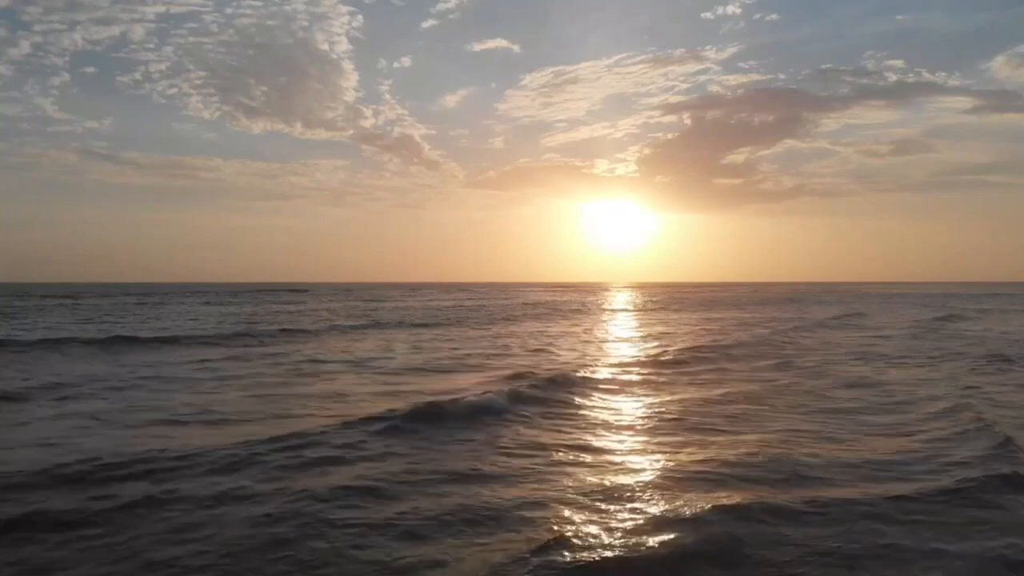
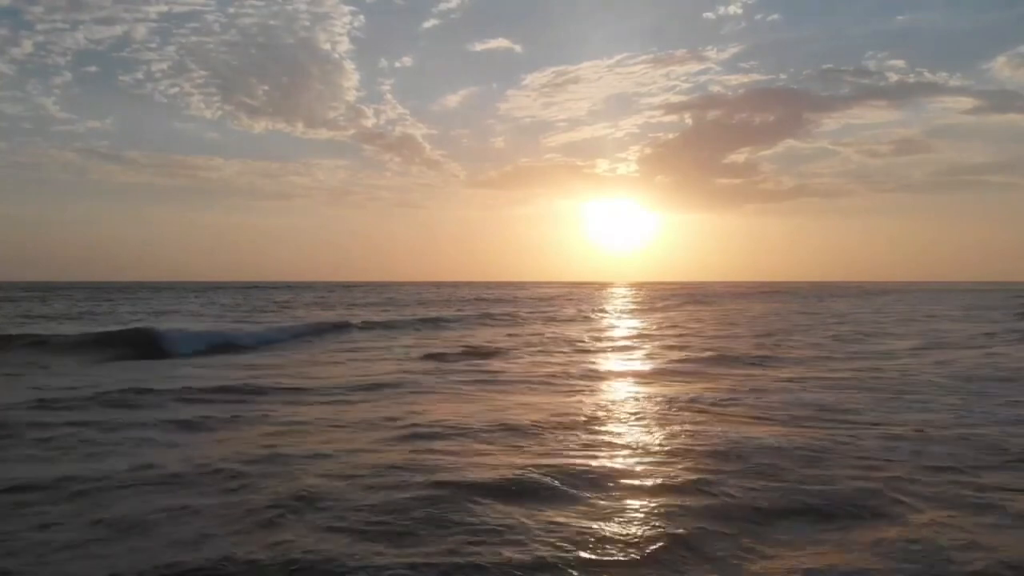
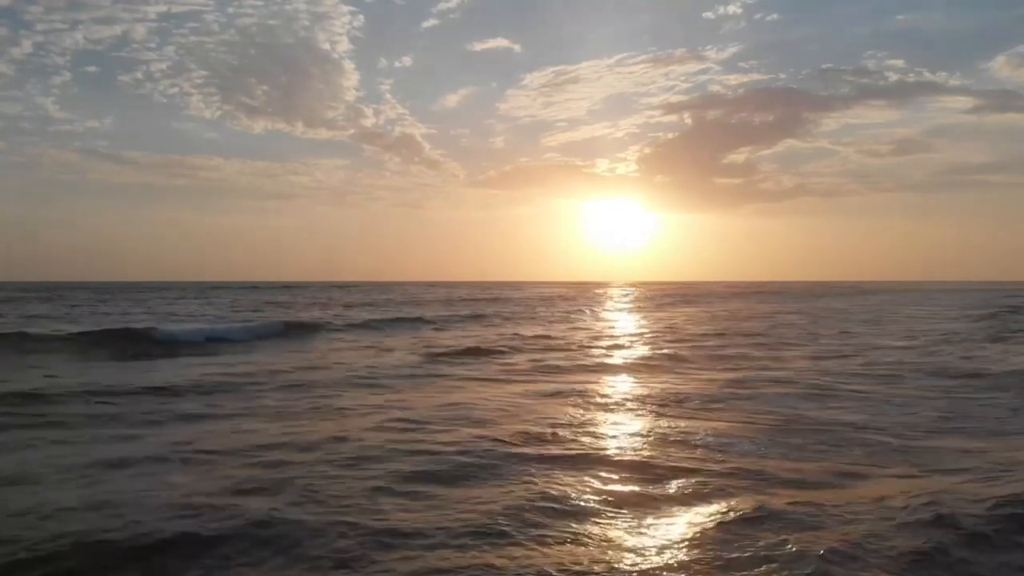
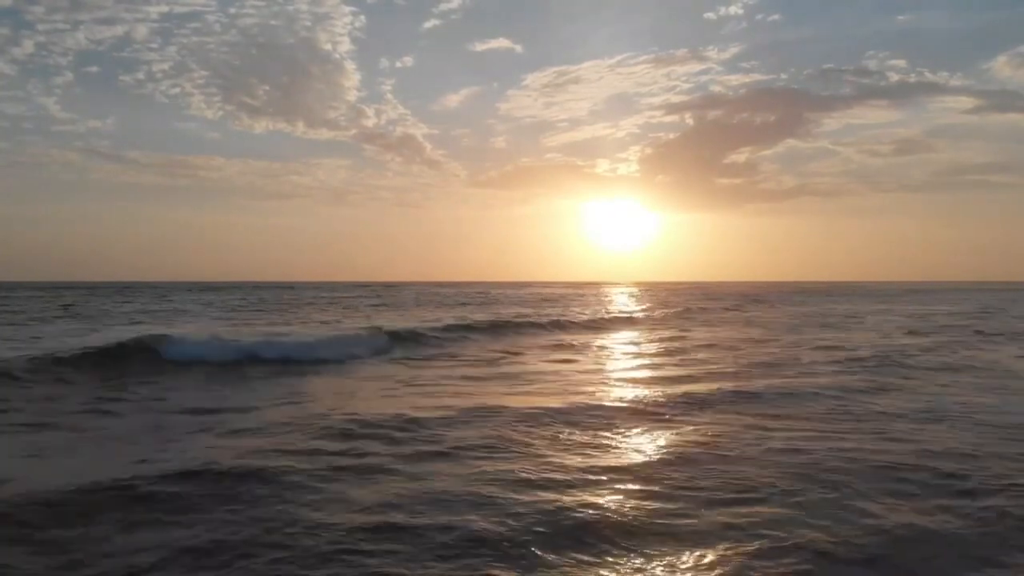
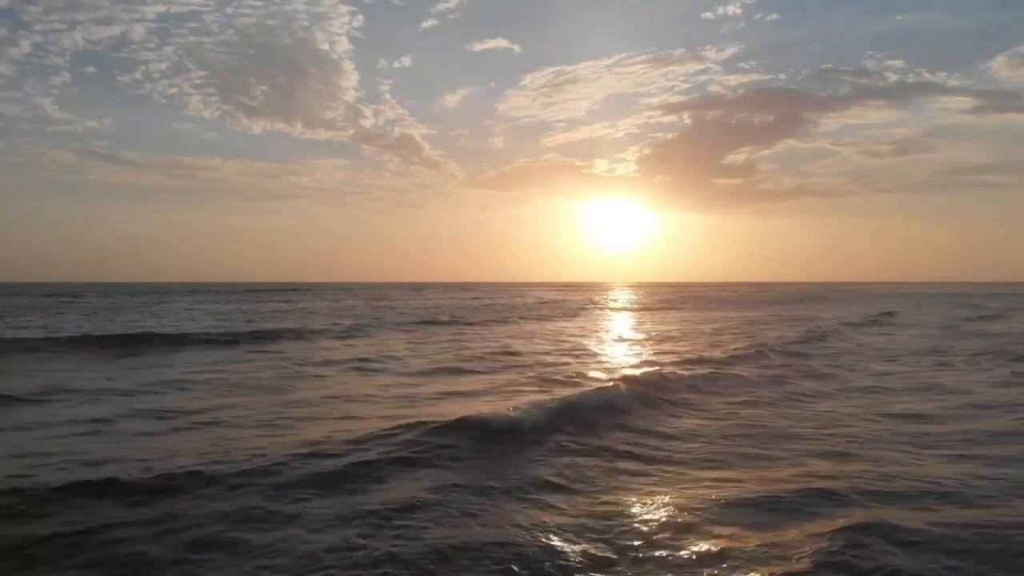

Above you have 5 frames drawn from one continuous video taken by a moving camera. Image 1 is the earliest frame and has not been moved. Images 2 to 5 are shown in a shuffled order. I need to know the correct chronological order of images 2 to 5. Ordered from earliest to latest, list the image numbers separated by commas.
5, 3, 2, 4
